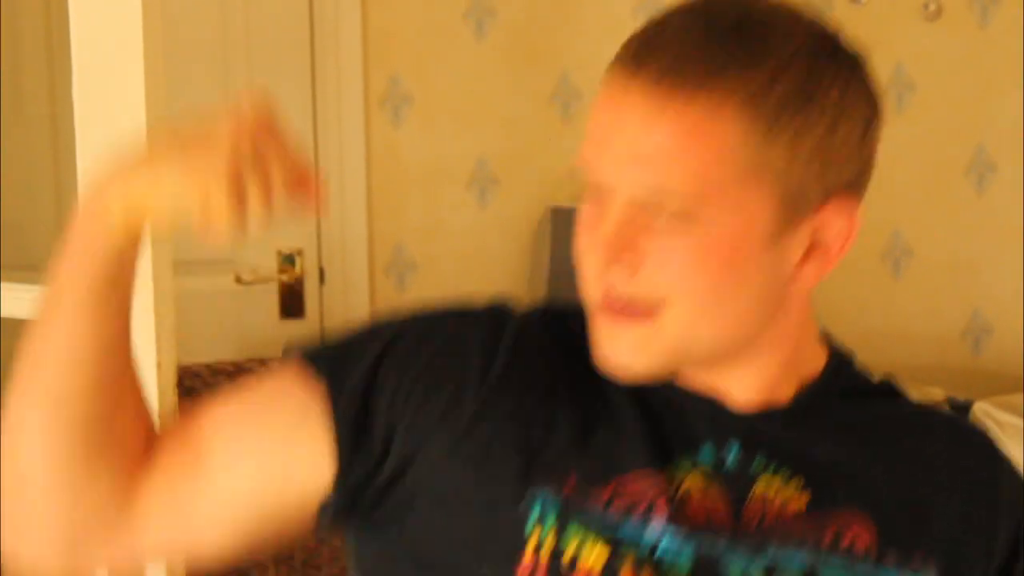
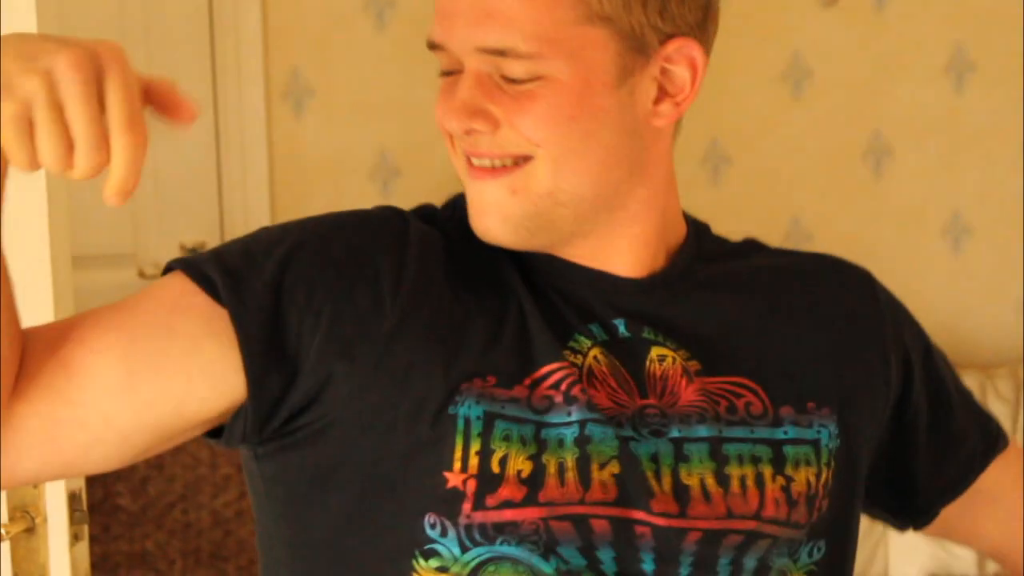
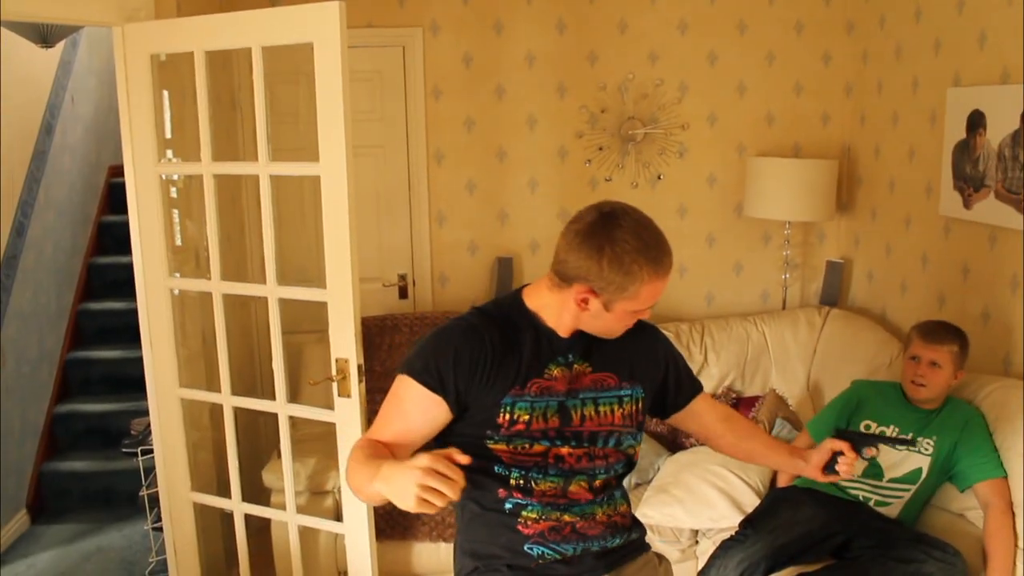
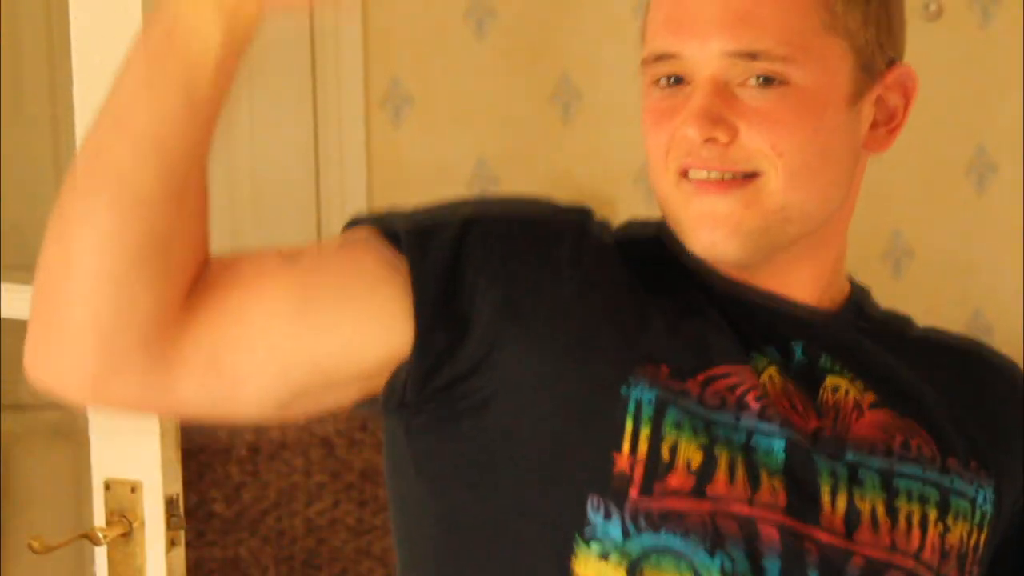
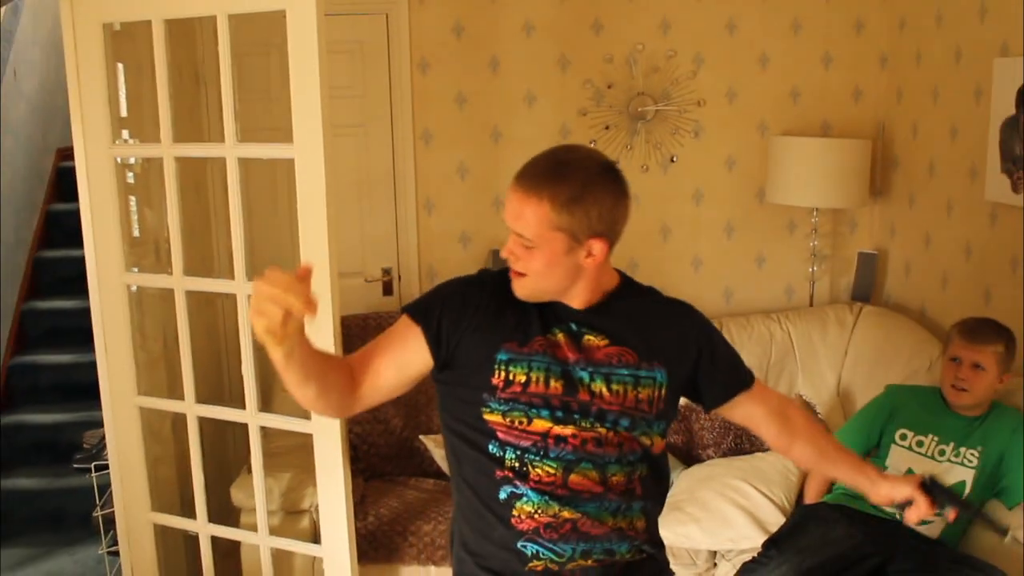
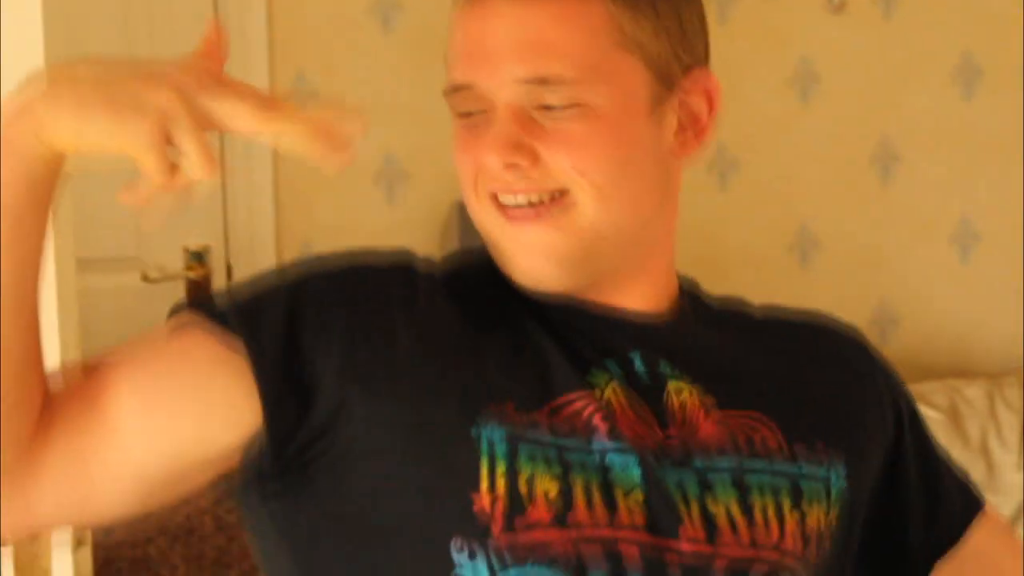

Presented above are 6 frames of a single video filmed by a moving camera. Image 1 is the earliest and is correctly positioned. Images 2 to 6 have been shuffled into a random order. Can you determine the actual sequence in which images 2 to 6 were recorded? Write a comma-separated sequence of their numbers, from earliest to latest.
4, 6, 2, 5, 3
